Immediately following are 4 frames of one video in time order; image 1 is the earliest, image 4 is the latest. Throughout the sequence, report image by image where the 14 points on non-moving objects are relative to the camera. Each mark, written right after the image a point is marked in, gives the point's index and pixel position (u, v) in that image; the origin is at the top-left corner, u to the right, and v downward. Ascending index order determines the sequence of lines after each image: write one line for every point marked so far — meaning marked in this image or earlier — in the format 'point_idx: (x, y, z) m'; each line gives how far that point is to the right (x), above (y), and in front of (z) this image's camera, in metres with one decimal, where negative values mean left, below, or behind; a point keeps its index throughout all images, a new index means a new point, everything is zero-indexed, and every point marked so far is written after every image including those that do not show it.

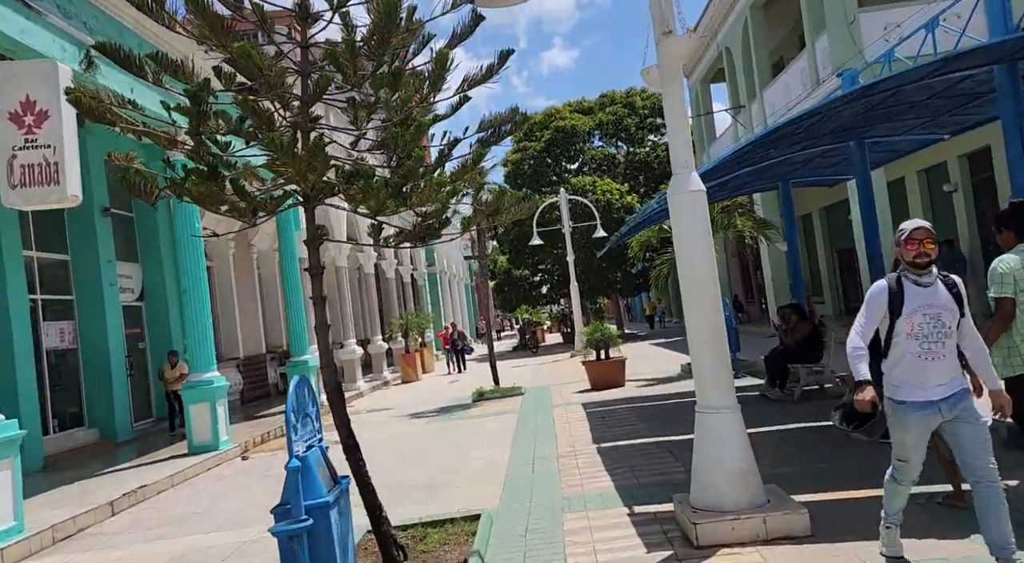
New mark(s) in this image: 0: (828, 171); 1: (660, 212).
0: (+3.8, +1.3, +10.5) m
1: (+2.0, +0.9, +11.8) m
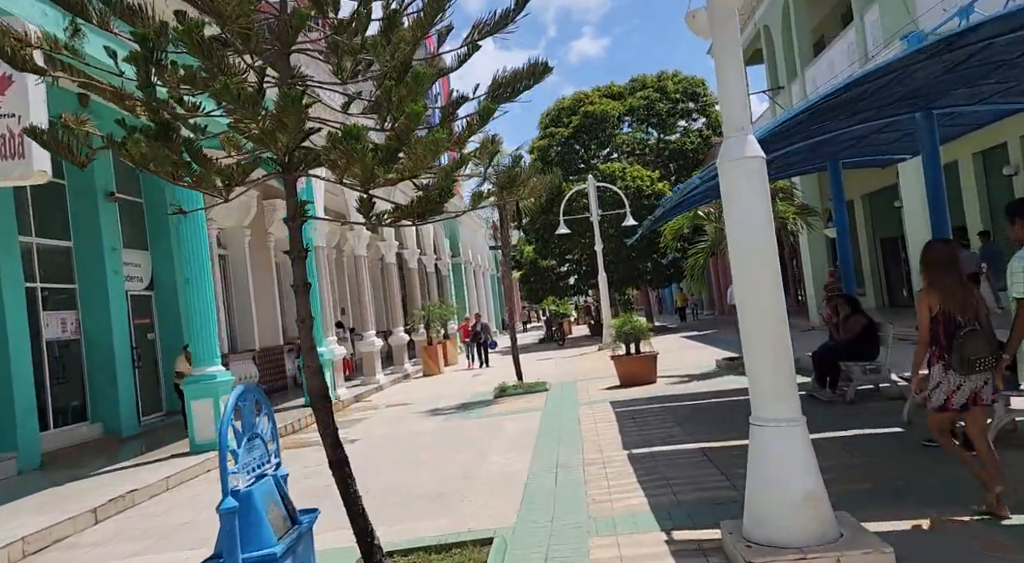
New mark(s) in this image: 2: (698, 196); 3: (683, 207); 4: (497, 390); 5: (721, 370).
0: (+4.1, +1.5, +9.6) m
1: (+2.3, +1.1, +10.9) m
2: (+2.3, +1.1, +10.9) m
3: (+2.3, +1.0, +11.6) m
4: (-0.3, -1.8, +14.7) m
5: (+3.3, -1.4, +13.5) m
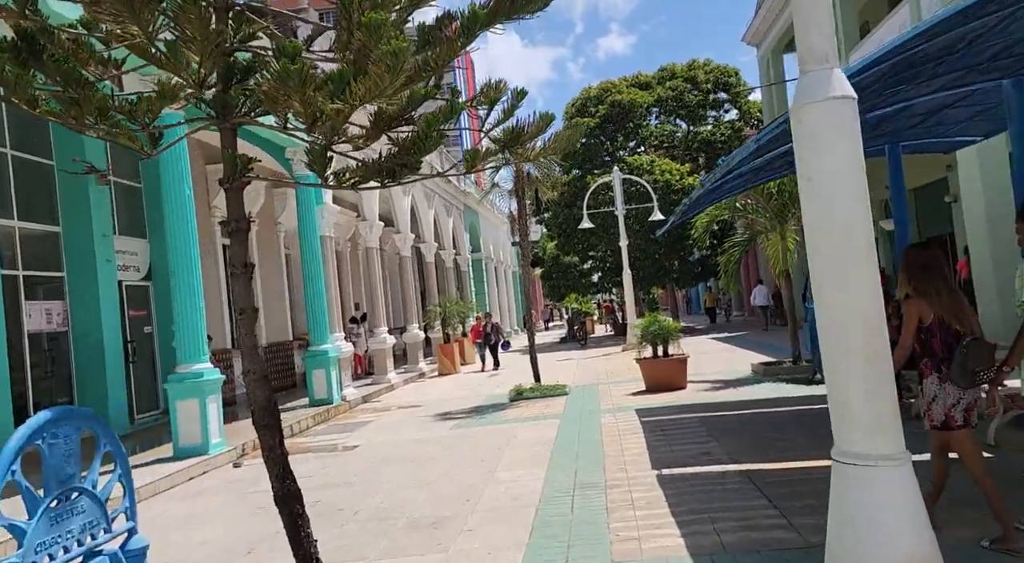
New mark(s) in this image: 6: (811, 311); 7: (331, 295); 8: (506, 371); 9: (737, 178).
0: (+4.3, +1.5, +8.4) m
1: (+2.5, +1.1, +9.8) m
2: (+2.5, +1.1, +9.8) m
3: (+2.5, +1.0, +10.5) m
4: (0.0, -1.7, +13.6) m
5: (+3.5, -1.4, +12.4) m
6: (+4.1, -0.4, +11.9) m
7: (-3.1, -0.3, +14.9) m
8: (-0.1, -2.0, +19.7) m
9: (+2.4, +1.1, +9.1) m
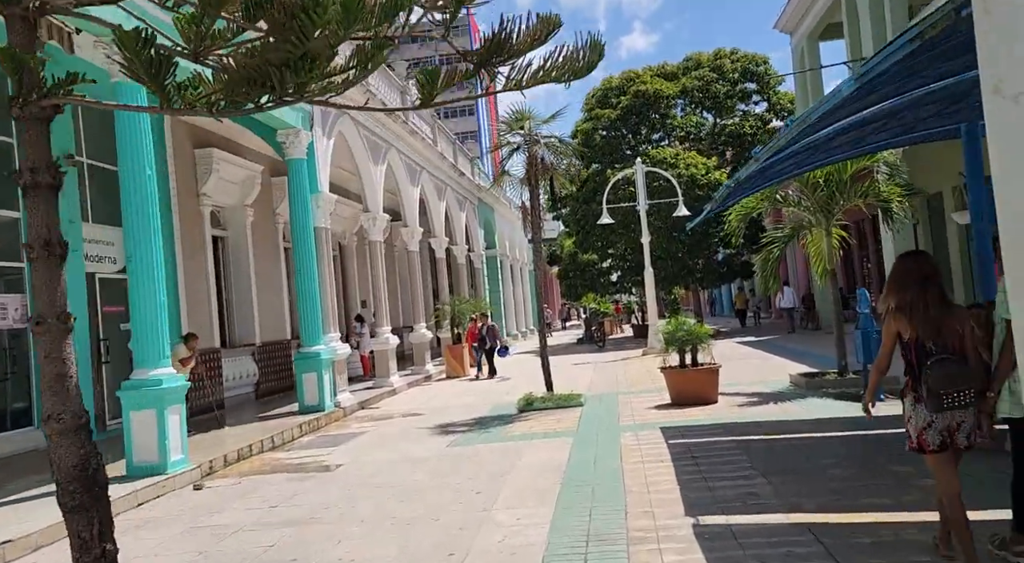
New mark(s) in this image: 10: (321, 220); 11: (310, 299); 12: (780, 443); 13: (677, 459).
0: (+4.3, +1.4, +7.0) m
1: (+2.6, +1.1, +8.5) m
2: (+2.6, +1.1, +8.4) m
3: (+2.6, +1.0, +9.1) m
4: (+0.1, -1.7, +12.3) m
5: (+3.6, -1.4, +11.0) m
6: (+4.2, -0.4, +10.5) m
7: (-2.9, -0.2, +13.7) m
8: (+0.1, -2.0, +18.4) m
9: (+2.4, +1.1, +7.7) m
10: (-3.0, +1.0, +13.7) m
11: (-3.1, -0.3, +13.1) m
12: (+2.4, -1.4, +7.7) m
13: (+1.4, -1.5, +7.4) m
